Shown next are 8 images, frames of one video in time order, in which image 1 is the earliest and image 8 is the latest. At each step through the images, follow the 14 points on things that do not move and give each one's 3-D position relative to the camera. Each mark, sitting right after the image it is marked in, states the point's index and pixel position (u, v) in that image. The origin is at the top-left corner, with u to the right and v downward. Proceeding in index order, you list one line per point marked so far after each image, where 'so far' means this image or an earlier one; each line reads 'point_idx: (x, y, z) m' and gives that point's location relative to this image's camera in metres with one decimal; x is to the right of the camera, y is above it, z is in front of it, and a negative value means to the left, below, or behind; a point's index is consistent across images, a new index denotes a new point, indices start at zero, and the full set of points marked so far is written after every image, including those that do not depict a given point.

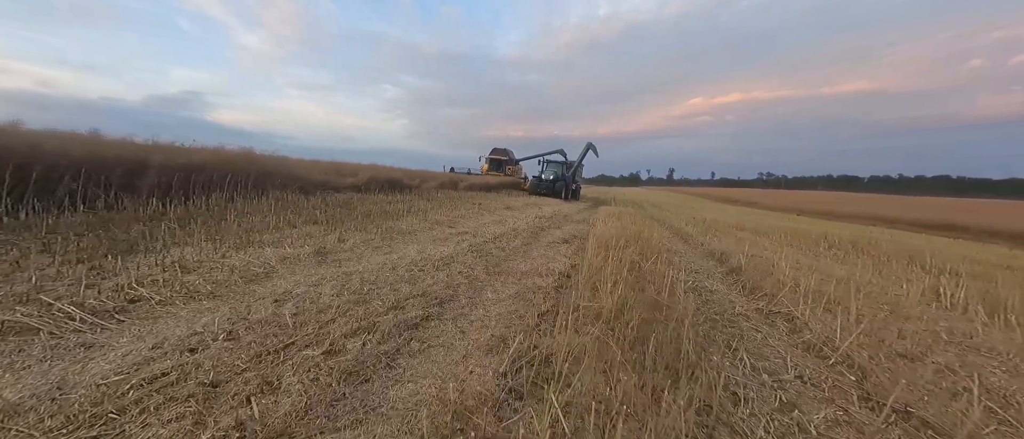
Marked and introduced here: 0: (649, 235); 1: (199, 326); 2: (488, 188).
0: (+2.9, -0.4, +6.7) m
1: (-2.1, -0.7, +2.2) m
2: (-1.5, +1.8, +18.9) m
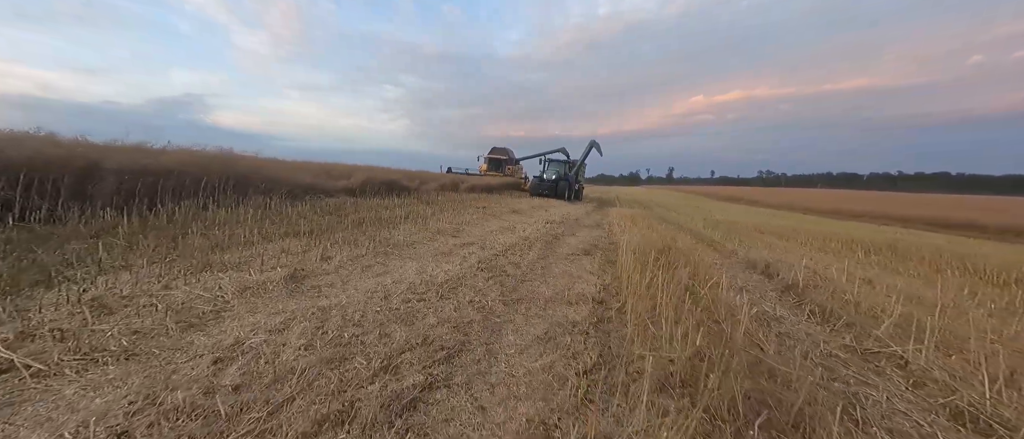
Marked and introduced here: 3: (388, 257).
0: (+3.1, -0.5, +5.9) m
1: (-1.9, -0.9, +1.4) m
2: (-1.3, +1.6, +18.2) m
3: (-1.6, -0.5, +4.2) m
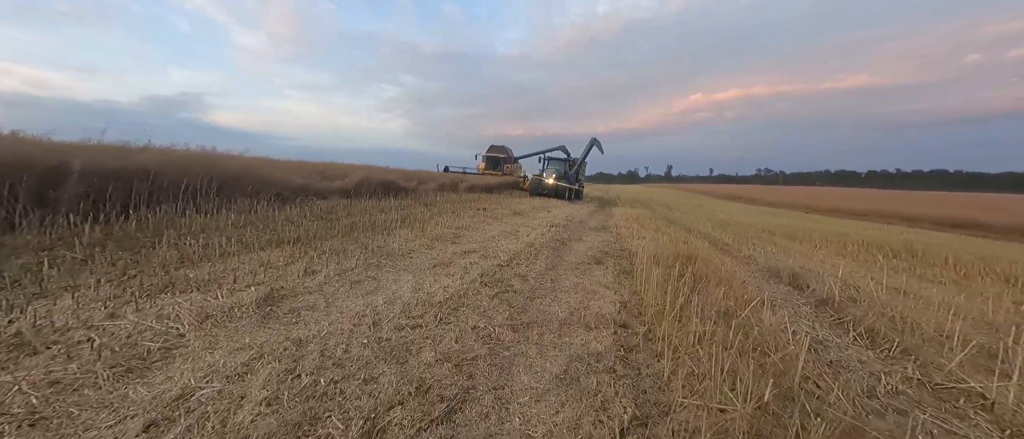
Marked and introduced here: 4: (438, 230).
0: (+3.2, -0.6, +5.5) m
1: (-1.8, -1.0, +1.0) m
2: (-1.3, +1.6, +17.7) m
3: (-1.5, -0.6, +3.8) m
4: (-1.4, -0.2, +6.1) m
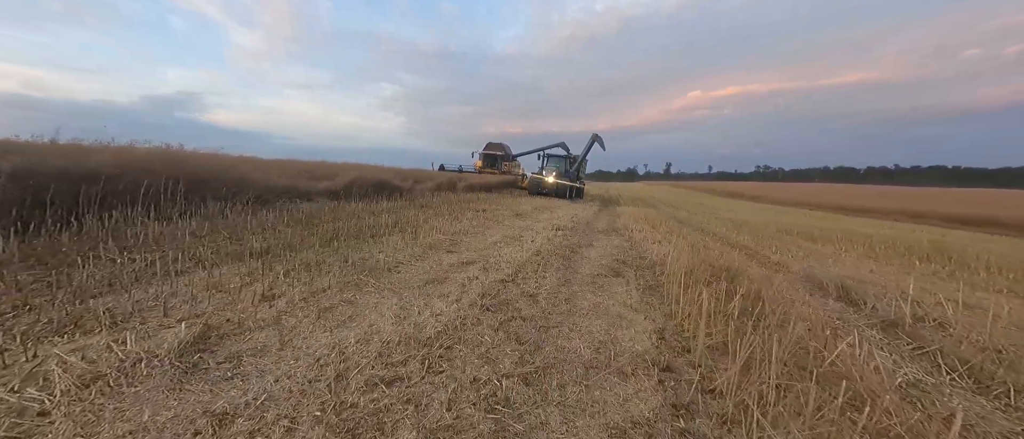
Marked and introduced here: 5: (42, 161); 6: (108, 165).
0: (+3.2, -0.6, +4.8) m
1: (-1.7, -1.1, +0.3) m
2: (-1.3, +1.6, +17.0) m
3: (-1.5, -0.7, +3.1) m
4: (-1.4, -0.3, +5.5) m
5: (-6.4, +0.8, +4.4) m
6: (-6.3, +0.9, +5.0) m
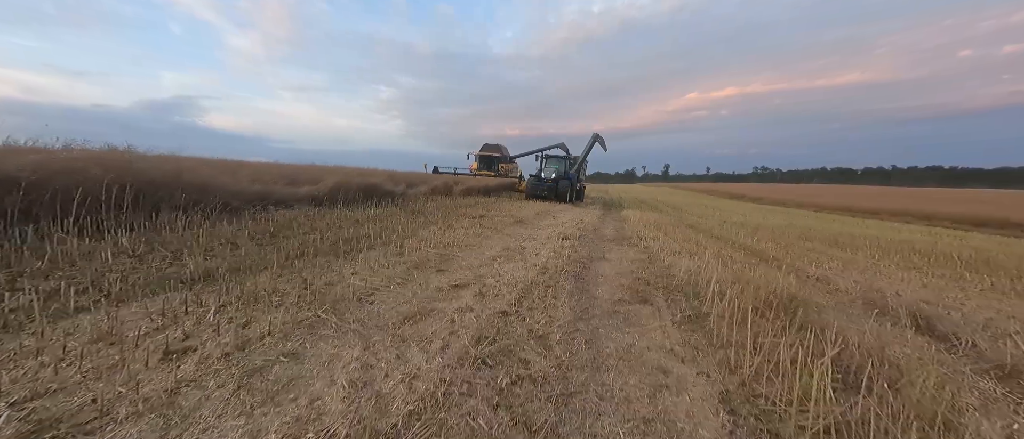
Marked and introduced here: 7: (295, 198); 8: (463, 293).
0: (+3.3, -0.8, +4.1) m
1: (-1.7, -1.2, -0.5) m
2: (-1.3, +1.3, +16.3) m
3: (-1.4, -0.8, +2.3) m
4: (-1.3, -0.5, +4.7) m
5: (-6.4, +0.6, +3.6) m
6: (-6.3, +0.7, +4.2) m
7: (-5.0, +0.5, +7.4) m
8: (-0.5, -0.8, +3.4) m
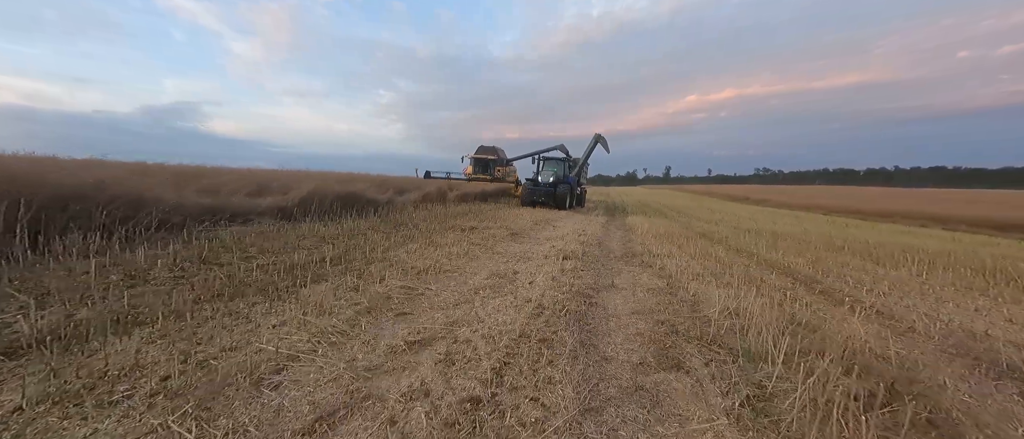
0: (+3.1, -1.0, +3.1) m
1: (-1.9, -1.5, -1.4) m
2: (-1.4, +1.0, +15.3) m
3: (-1.6, -1.1, +1.3) m
4: (-1.5, -0.7, +3.7) m
5: (-6.6, +0.3, +2.6) m
6: (-6.5, +0.4, +3.2) m
7: (-5.2, +0.2, +6.5) m
8: (-0.7, -1.0, +2.4) m
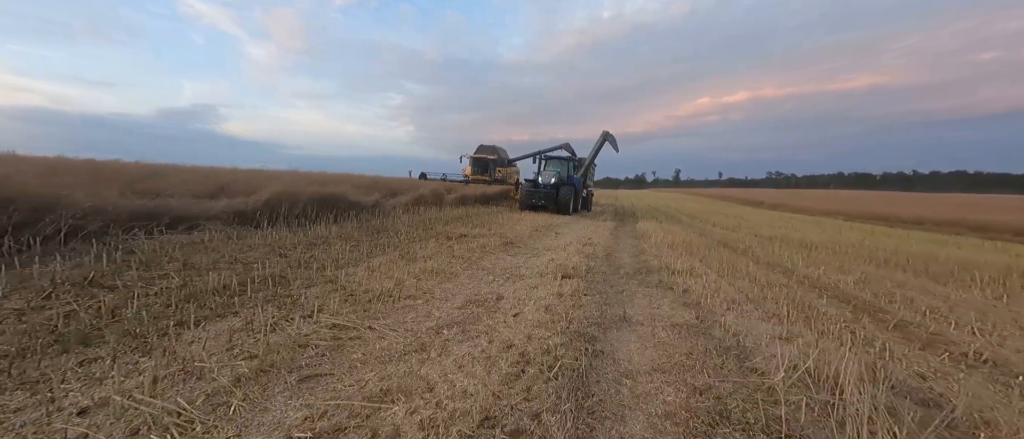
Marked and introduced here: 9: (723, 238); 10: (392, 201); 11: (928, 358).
0: (+2.9, -1.1, +2.0) m
1: (-2.2, -1.5, -2.4) m
2: (-1.4, +0.8, +14.4) m
3: (-1.9, -1.2, +0.4) m
4: (-1.7, -0.8, +2.7) m
5: (-6.8, +0.3, +1.8) m
6: (-6.7, +0.3, +2.4) m
7: (-5.3, +0.1, +5.6) m
8: (-0.9, -1.1, +1.4) m
9: (+7.3, -0.6, +11.0) m
10: (-3.9, +0.6, +10.5) m
11: (+4.1, -1.2, +3.2) m
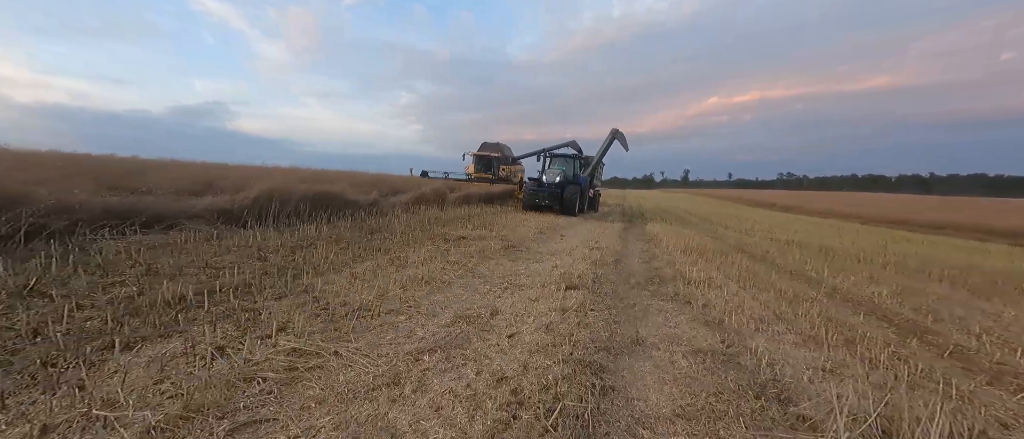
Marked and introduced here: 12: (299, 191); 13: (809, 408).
0: (+2.8, -1.2, +1.5) m
1: (-2.4, -1.6, -2.8) m
2: (-1.2, +0.8, +13.9) m
3: (-2.0, -1.2, 0.0) m
4: (-1.8, -0.9, +2.3) m
5: (-6.9, +0.3, +1.5) m
6: (-6.7, +0.3, +2.1) m
7: (-5.3, +0.1, +5.2) m
8: (-1.0, -1.2, +1.0) m
9: (+7.4, -0.7, +10.4) m
10: (-3.8, +0.6, +10.1) m
11: (+4.1, -1.3, +2.7) m
12: (-4.8, +0.6, +7.2) m
13: (+1.9, -1.2, +2.1) m
